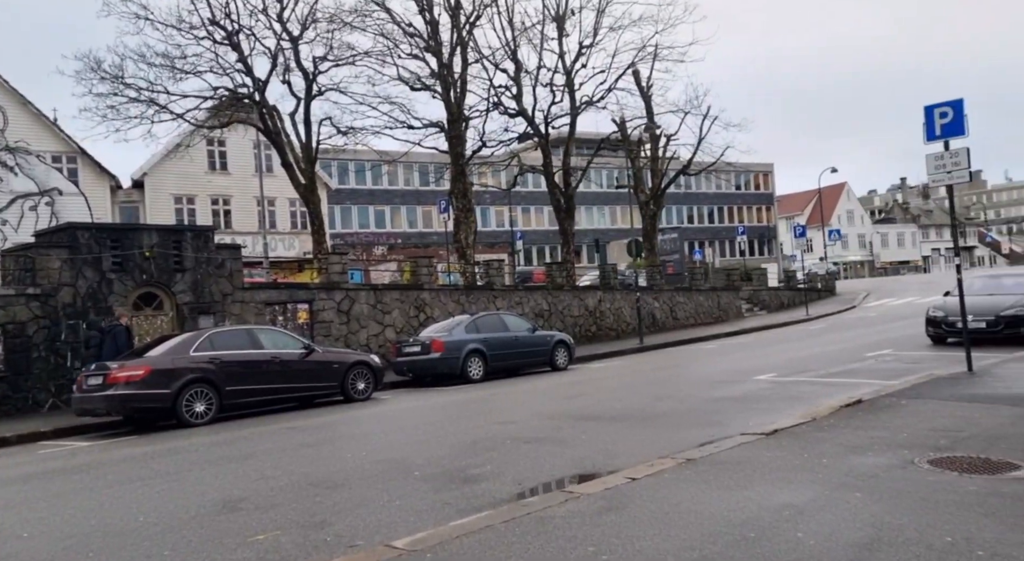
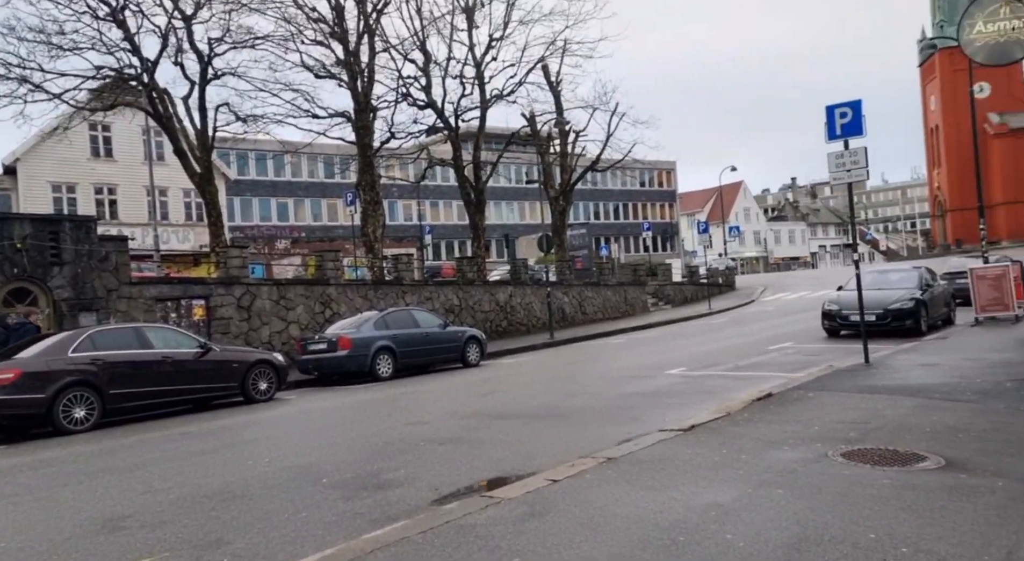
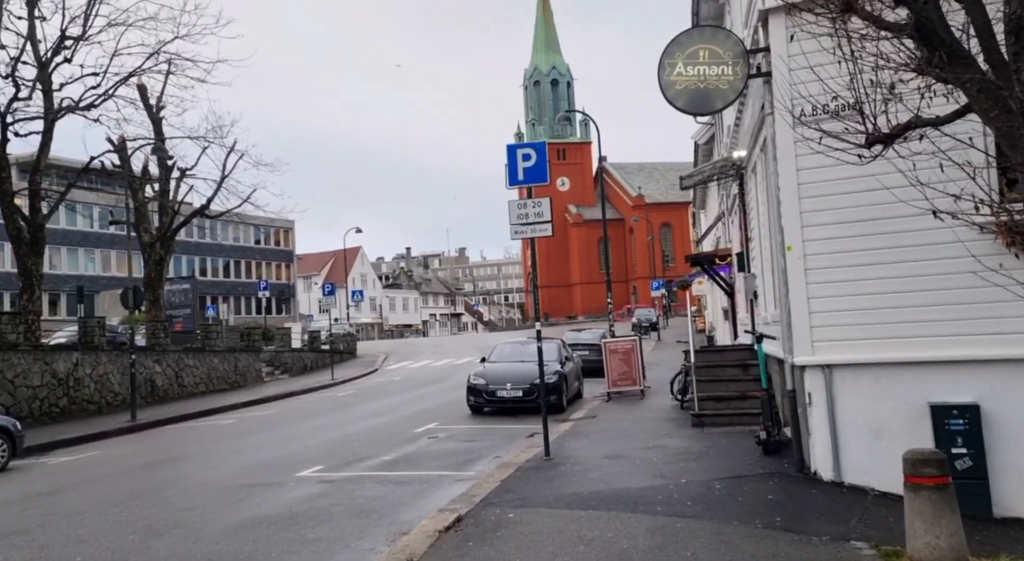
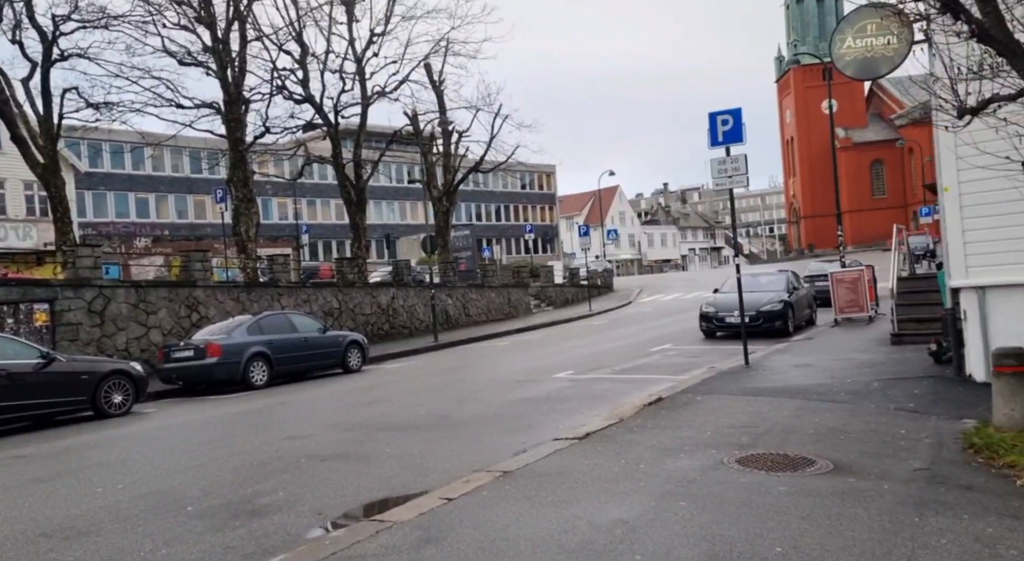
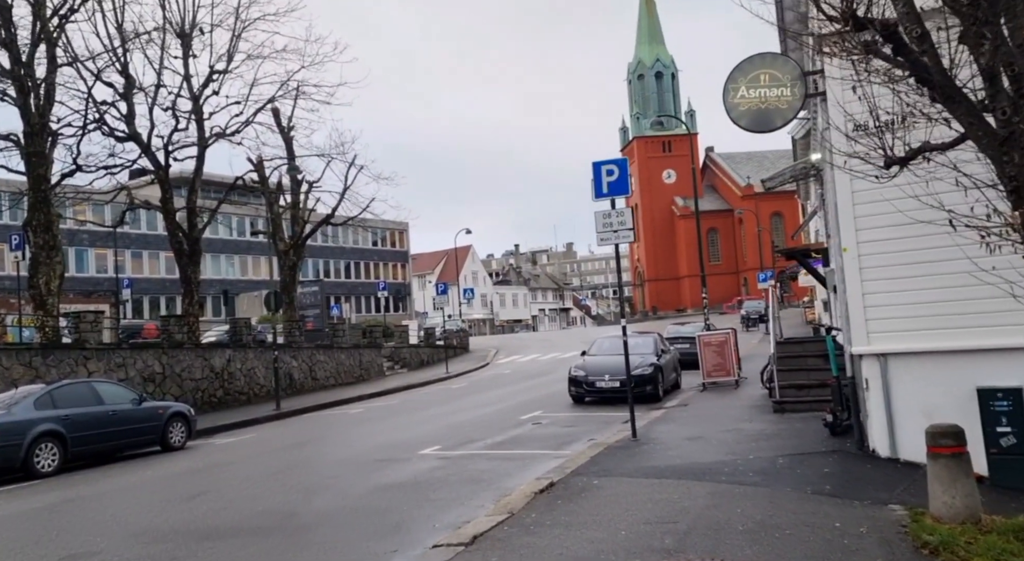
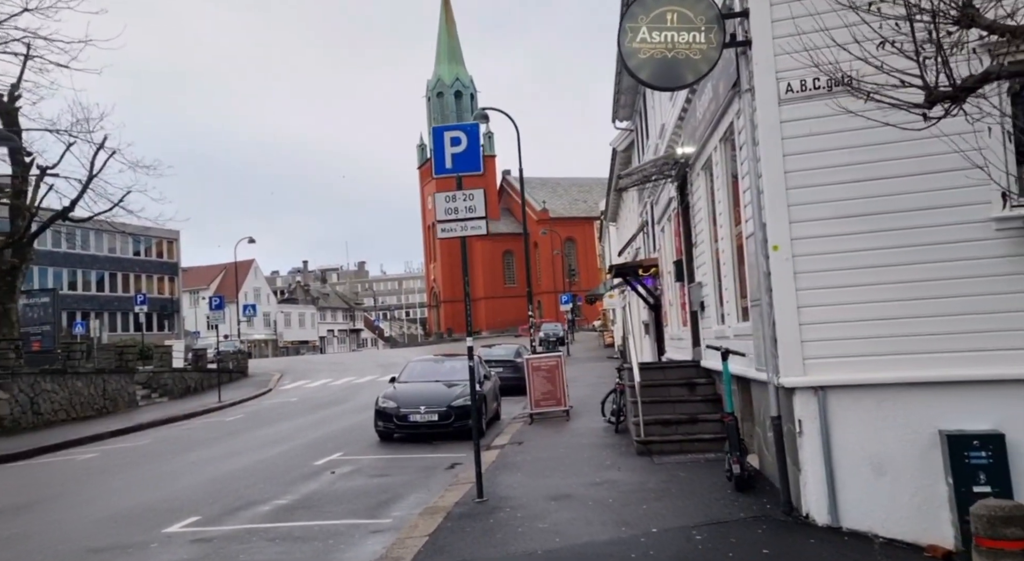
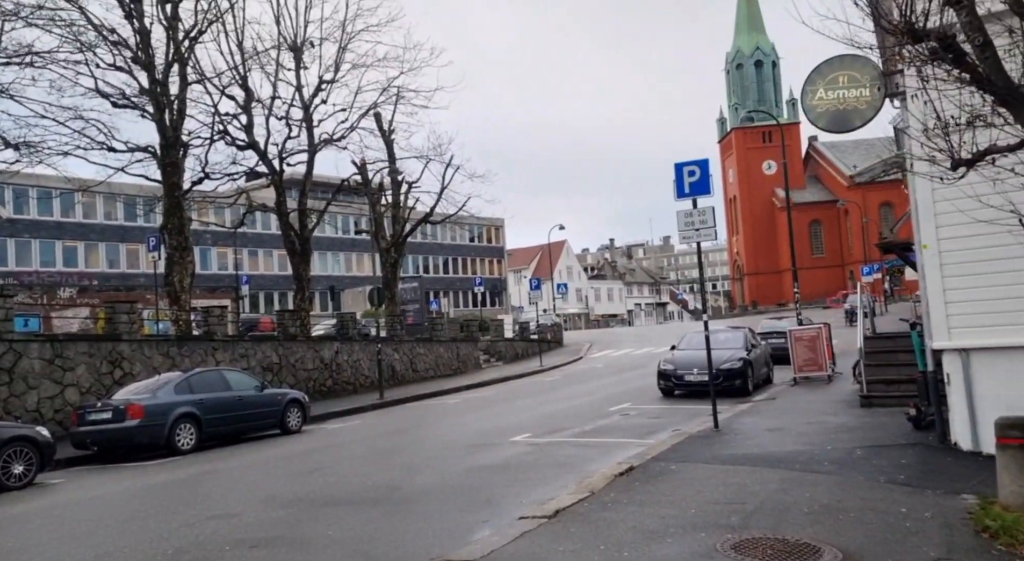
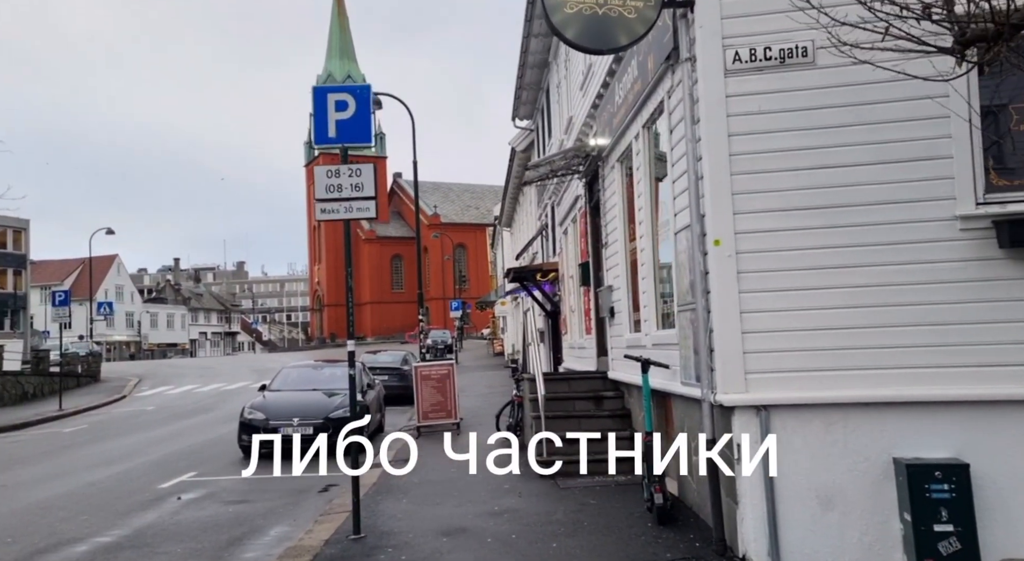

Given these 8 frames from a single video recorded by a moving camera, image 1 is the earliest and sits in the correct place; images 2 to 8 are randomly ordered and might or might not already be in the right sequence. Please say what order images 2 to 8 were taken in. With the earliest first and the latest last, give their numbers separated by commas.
2, 4, 7, 5, 3, 6, 8
